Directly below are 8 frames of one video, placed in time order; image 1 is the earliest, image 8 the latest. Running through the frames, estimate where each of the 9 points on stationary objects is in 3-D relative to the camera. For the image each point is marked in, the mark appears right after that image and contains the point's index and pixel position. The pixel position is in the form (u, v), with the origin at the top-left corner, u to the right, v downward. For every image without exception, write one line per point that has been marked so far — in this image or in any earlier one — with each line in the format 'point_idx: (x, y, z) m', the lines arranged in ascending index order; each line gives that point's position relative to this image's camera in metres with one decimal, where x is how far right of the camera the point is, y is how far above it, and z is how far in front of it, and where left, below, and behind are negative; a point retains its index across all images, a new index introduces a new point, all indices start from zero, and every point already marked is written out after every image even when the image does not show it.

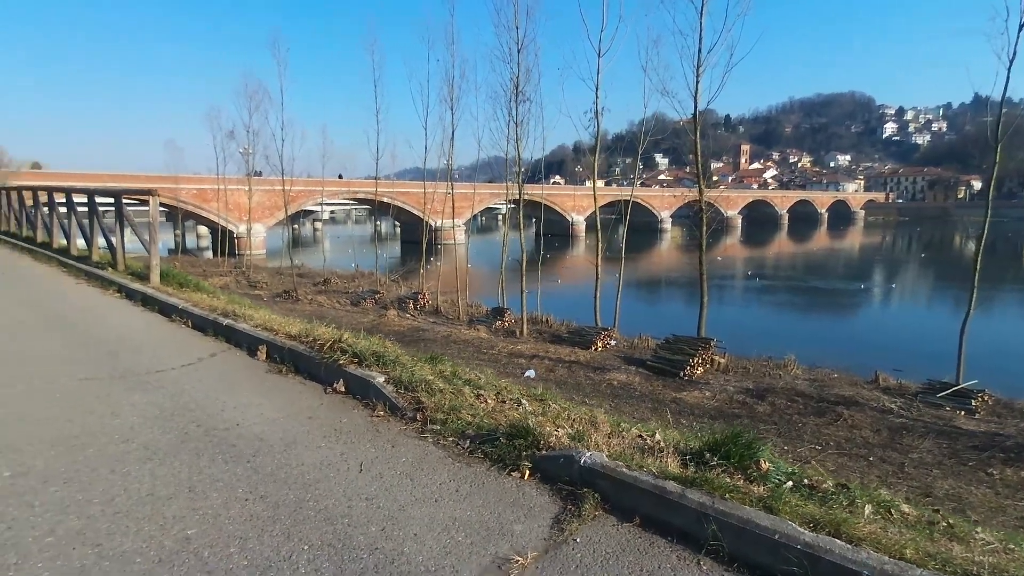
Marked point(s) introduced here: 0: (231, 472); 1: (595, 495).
0: (-1.5, -1.0, +3.4) m
1: (+0.4, -1.0, +3.1) m
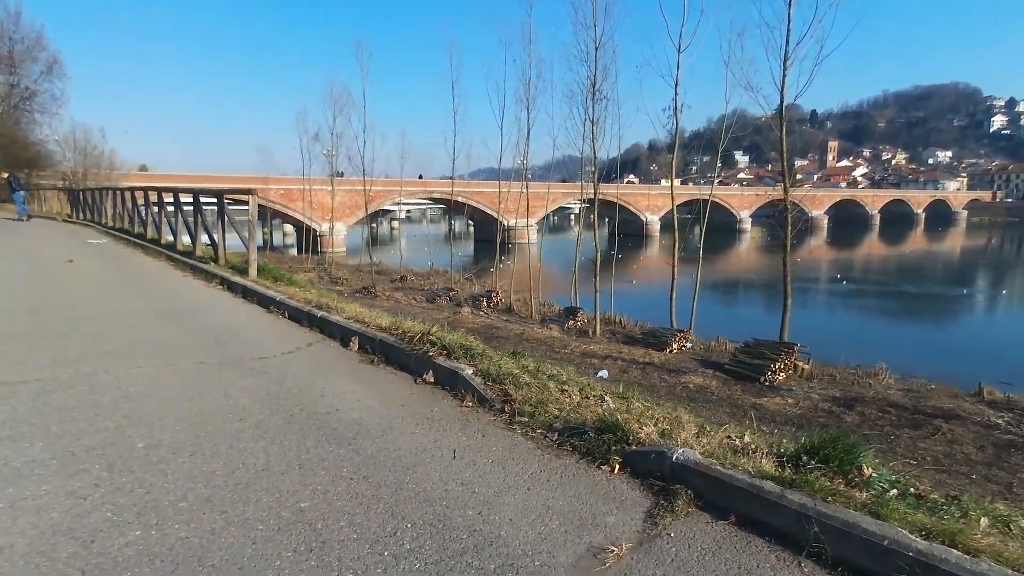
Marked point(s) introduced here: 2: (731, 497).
0: (-1.0, -1.0, +3.6) m
1: (+0.9, -1.0, +3.1) m
2: (+1.0, -1.0, +2.9) m
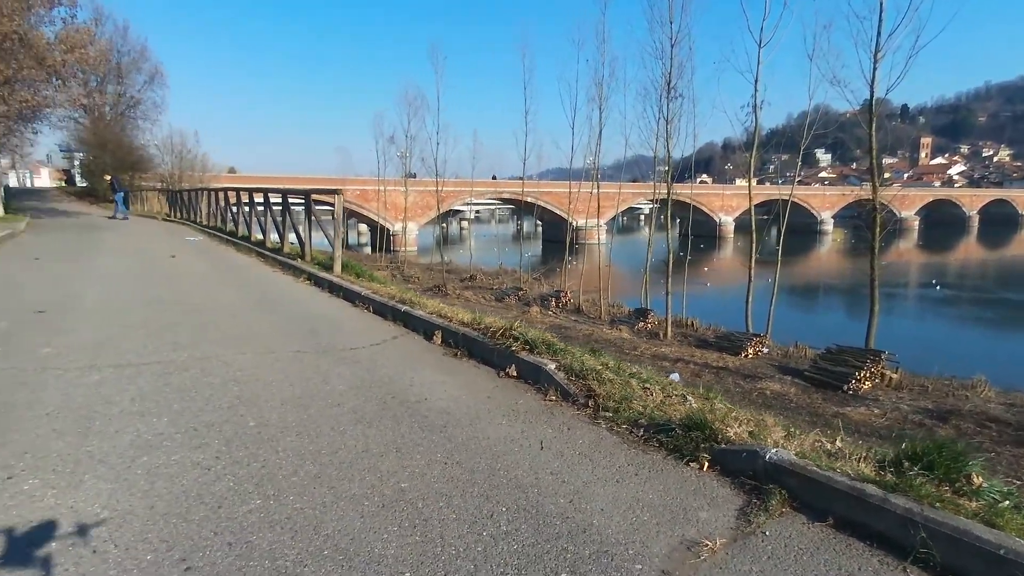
0: (-0.5, -0.9, +3.8) m
1: (+1.3, -1.0, +3.0) m
2: (+1.5, -1.0, +2.9) m
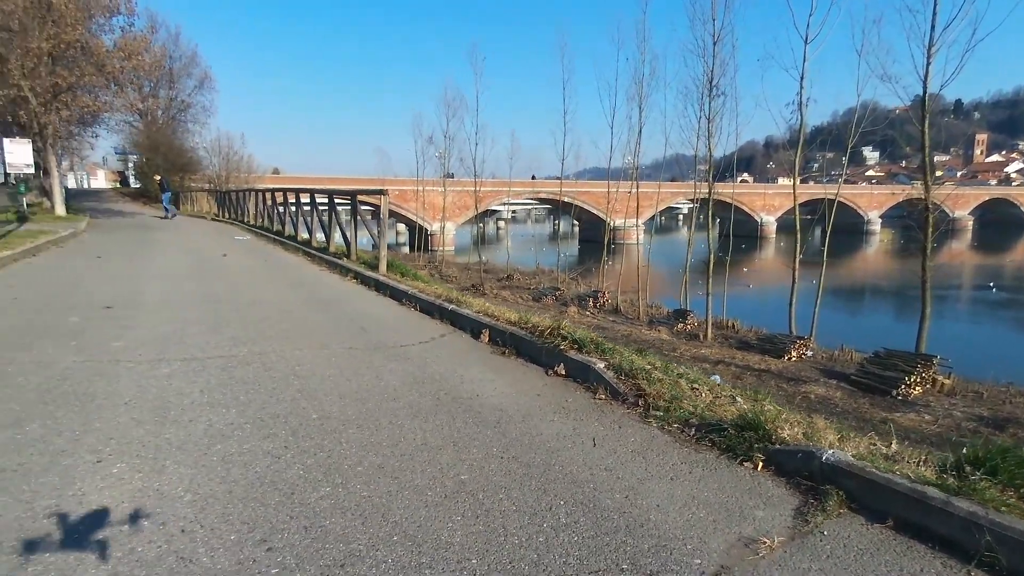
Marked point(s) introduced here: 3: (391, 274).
0: (-0.2, -0.9, +3.9) m
1: (+1.6, -1.0, +3.0) m
2: (+1.8, -1.0, +2.9) m
3: (-2.3, +0.3, +11.7) m
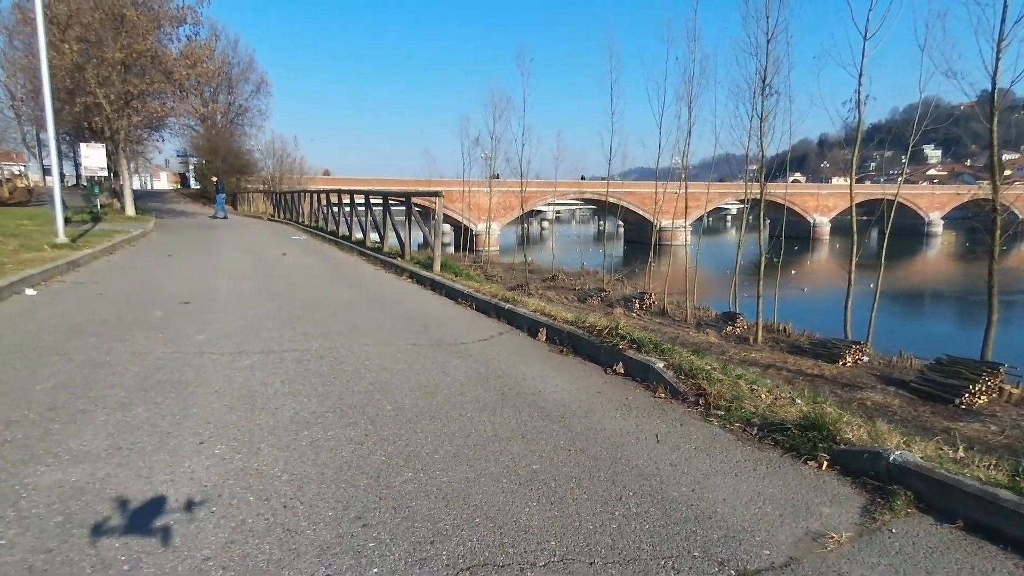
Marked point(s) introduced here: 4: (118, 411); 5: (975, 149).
0: (+0.2, -0.9, +4.1) m
1: (+2.0, -1.0, +3.1) m
2: (+2.1, -1.0, +2.9) m
3: (-1.3, +0.3, +12.0) m
4: (-2.6, -0.8, +4.1) m
5: (+12.9, +3.8, +17.0) m
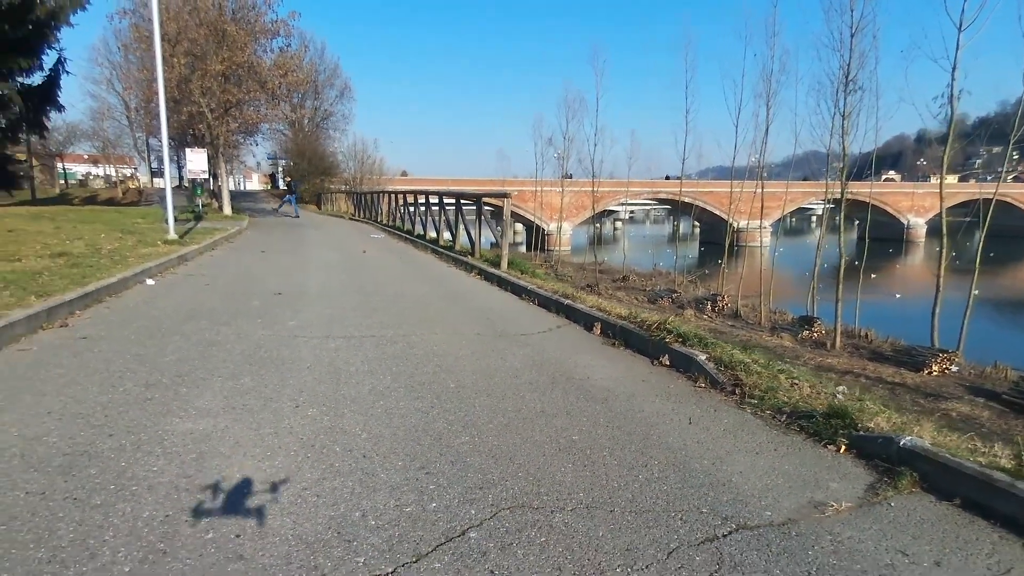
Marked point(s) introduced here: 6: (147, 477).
0: (+0.6, -0.9, +4.5) m
1: (+2.2, -1.0, +3.4) m
2: (+2.3, -1.0, +3.2) m
3: (0.0, +0.3, +12.6) m
4: (-2.3, -0.7, +4.9) m
5: (+14.7, +3.7, +16.0) m
6: (-1.9, -1.0, +3.2) m
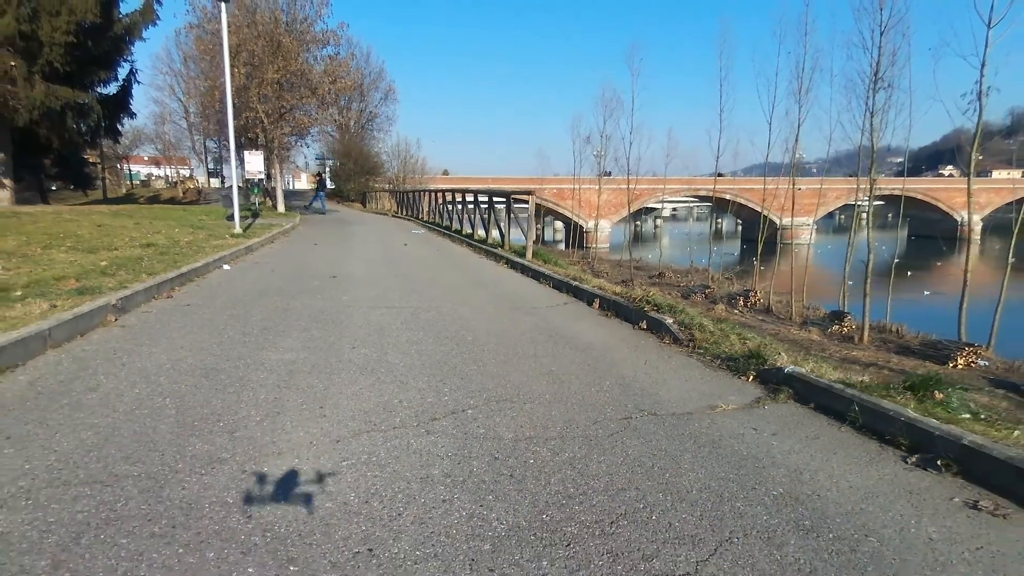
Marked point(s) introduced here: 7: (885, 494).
0: (+0.6, -0.6, +5.9) m
1: (+2.1, -0.8, +4.7) m
2: (+2.2, -0.8, +4.5) m
3: (+0.5, +0.6, +14.0) m
4: (-2.2, -0.5, +6.5) m
5: (+15.5, +3.9, +16.4) m
6: (-2.0, -0.7, +4.8) m
7: (+1.9, -1.1, +3.1) m
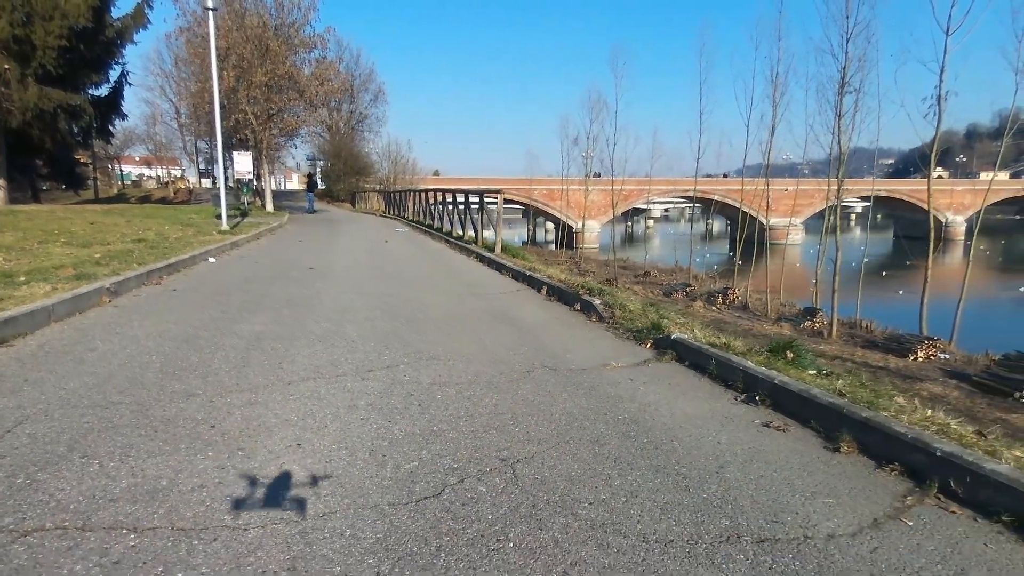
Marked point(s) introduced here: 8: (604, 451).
0: (-0.1, -0.5, +6.9) m
1: (+1.5, -0.6, +5.6) m
2: (+1.6, -0.6, +5.4) m
3: (-0.2, +0.8, +15.0) m
4: (-2.9, -0.3, +7.4) m
5: (+14.7, +4.0, +17.5) m
6: (-2.6, -0.5, +5.7) m
7: (+1.3, -0.9, +4.1) m
8: (+0.5, -0.9, +3.5) m
